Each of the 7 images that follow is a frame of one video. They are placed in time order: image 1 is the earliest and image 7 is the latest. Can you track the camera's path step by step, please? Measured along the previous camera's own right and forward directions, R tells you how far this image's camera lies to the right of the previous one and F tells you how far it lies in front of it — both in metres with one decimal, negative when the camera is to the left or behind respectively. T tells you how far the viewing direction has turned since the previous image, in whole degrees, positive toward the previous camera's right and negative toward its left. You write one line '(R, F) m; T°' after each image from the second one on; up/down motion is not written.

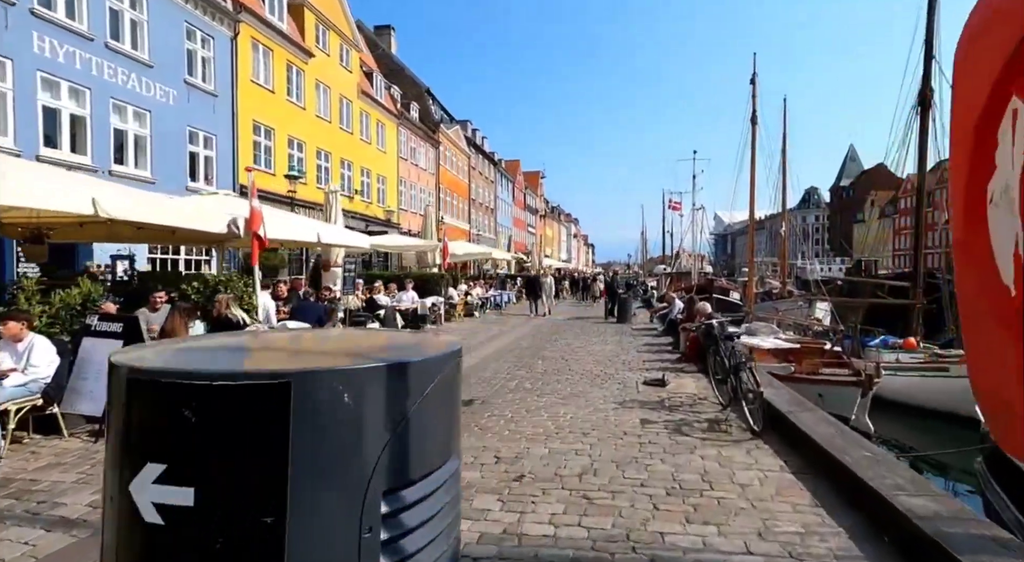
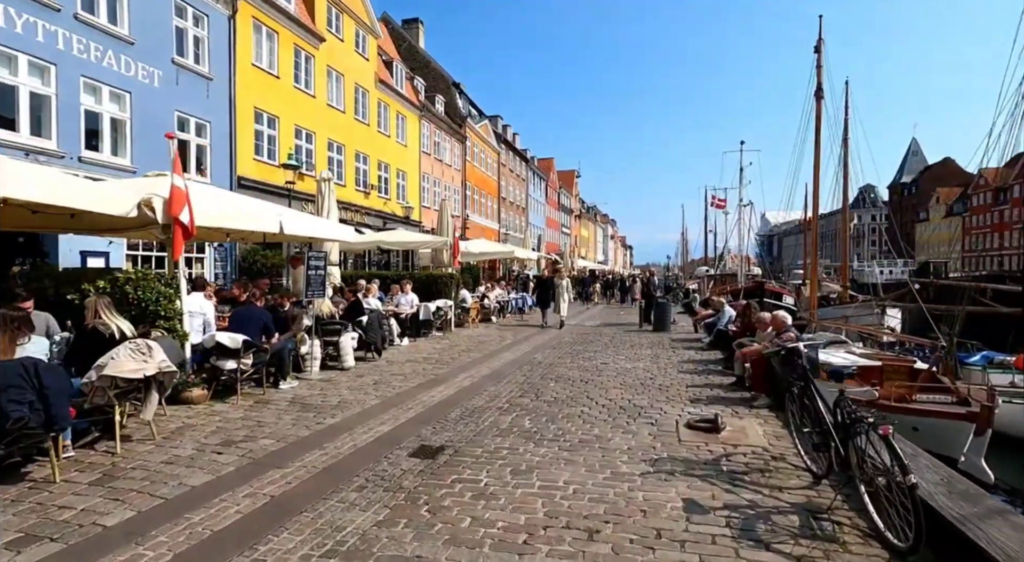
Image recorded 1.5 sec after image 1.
(+0.5, +2.5) m; -4°
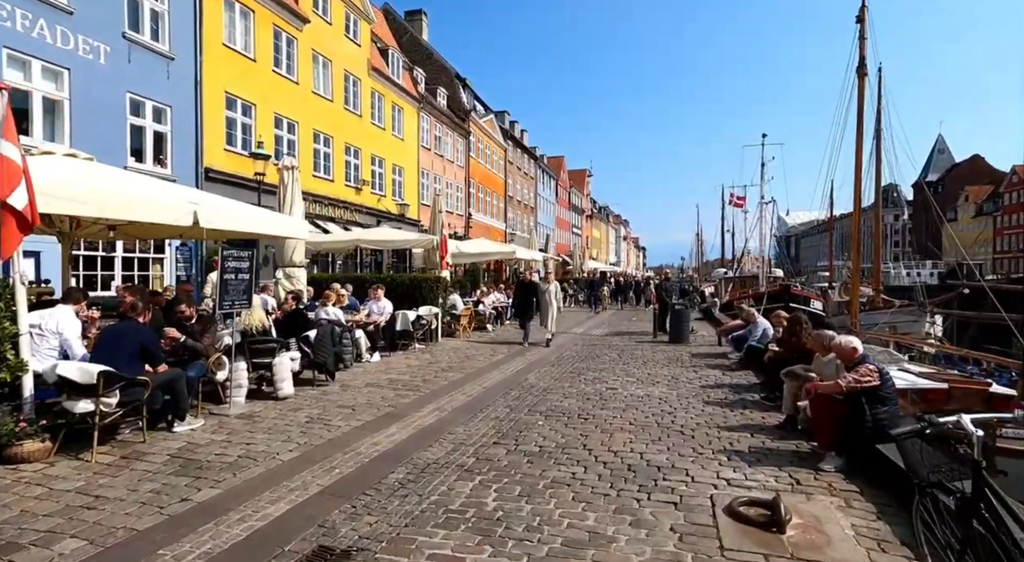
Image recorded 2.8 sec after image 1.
(+0.4, +2.2) m; -1°
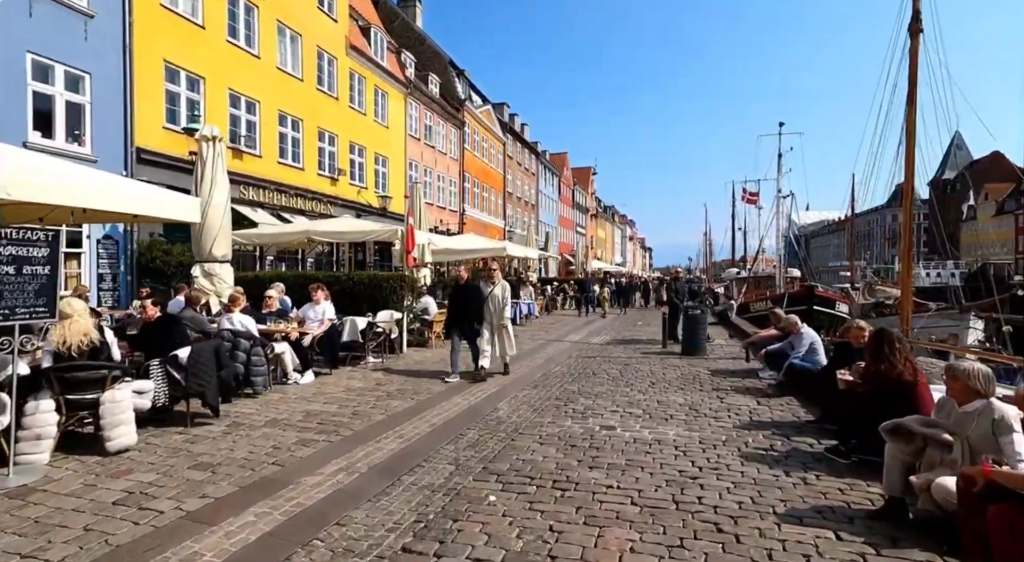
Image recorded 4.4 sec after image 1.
(+0.5, +2.7) m; -1°
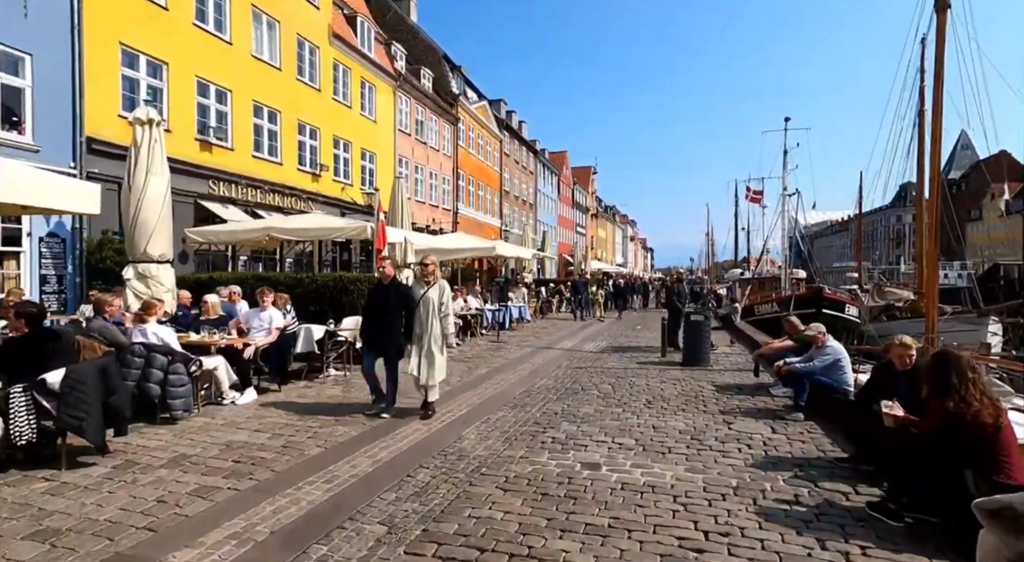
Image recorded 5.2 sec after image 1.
(+0.4, +1.3) m; 0°
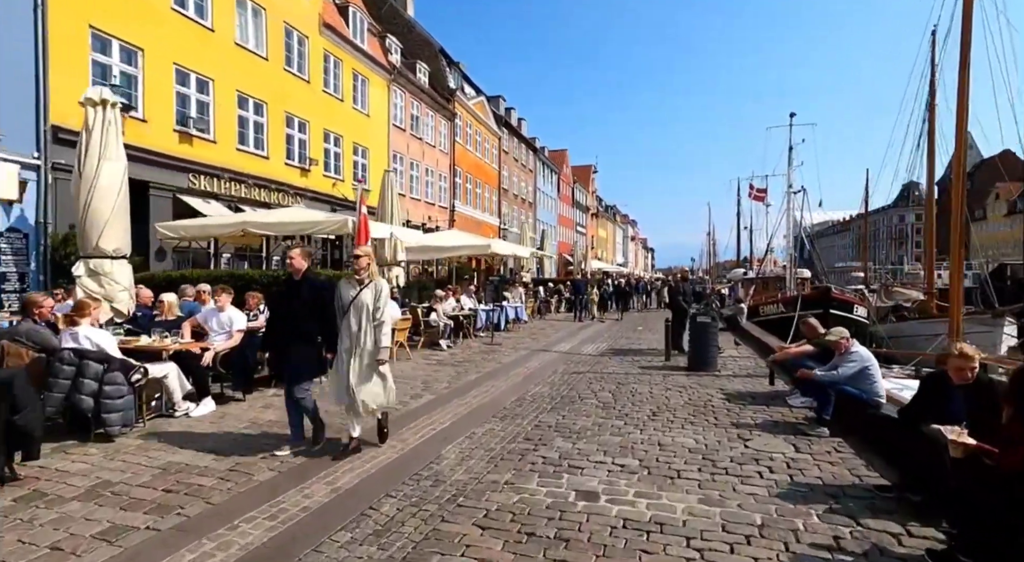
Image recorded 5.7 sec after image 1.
(+0.1, +0.9) m; 0°
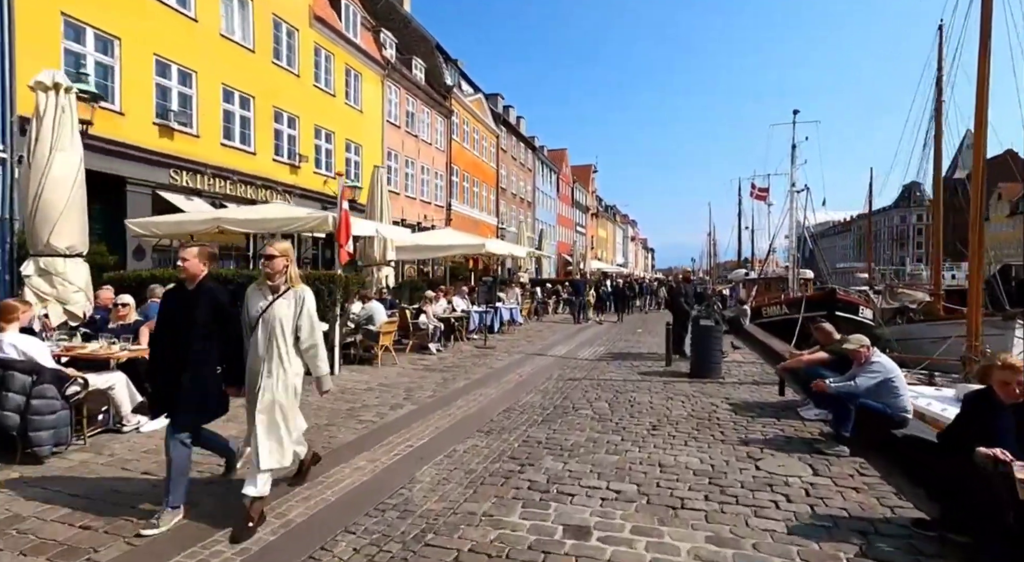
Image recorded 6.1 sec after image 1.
(+0.2, +0.7) m; 0°
